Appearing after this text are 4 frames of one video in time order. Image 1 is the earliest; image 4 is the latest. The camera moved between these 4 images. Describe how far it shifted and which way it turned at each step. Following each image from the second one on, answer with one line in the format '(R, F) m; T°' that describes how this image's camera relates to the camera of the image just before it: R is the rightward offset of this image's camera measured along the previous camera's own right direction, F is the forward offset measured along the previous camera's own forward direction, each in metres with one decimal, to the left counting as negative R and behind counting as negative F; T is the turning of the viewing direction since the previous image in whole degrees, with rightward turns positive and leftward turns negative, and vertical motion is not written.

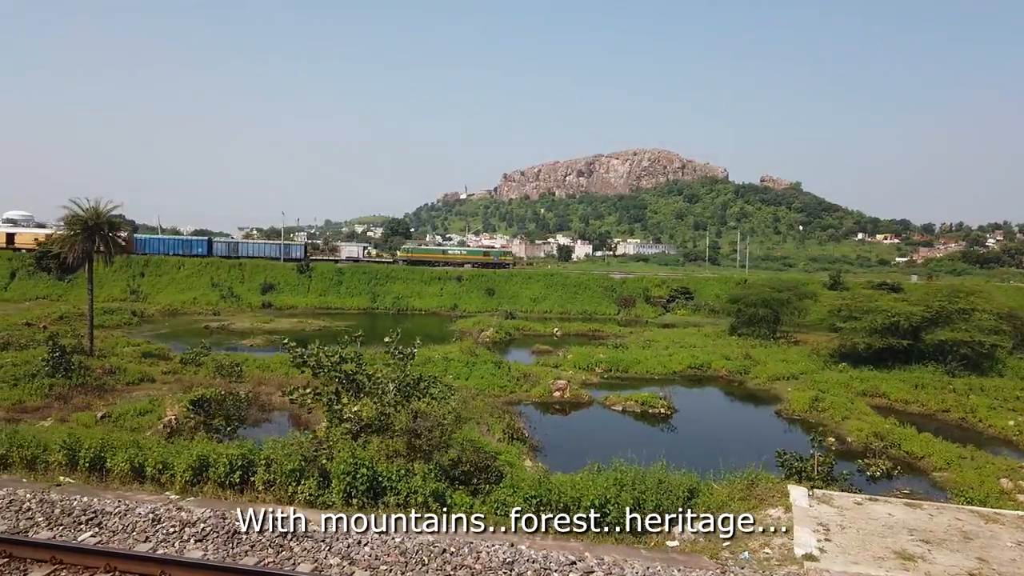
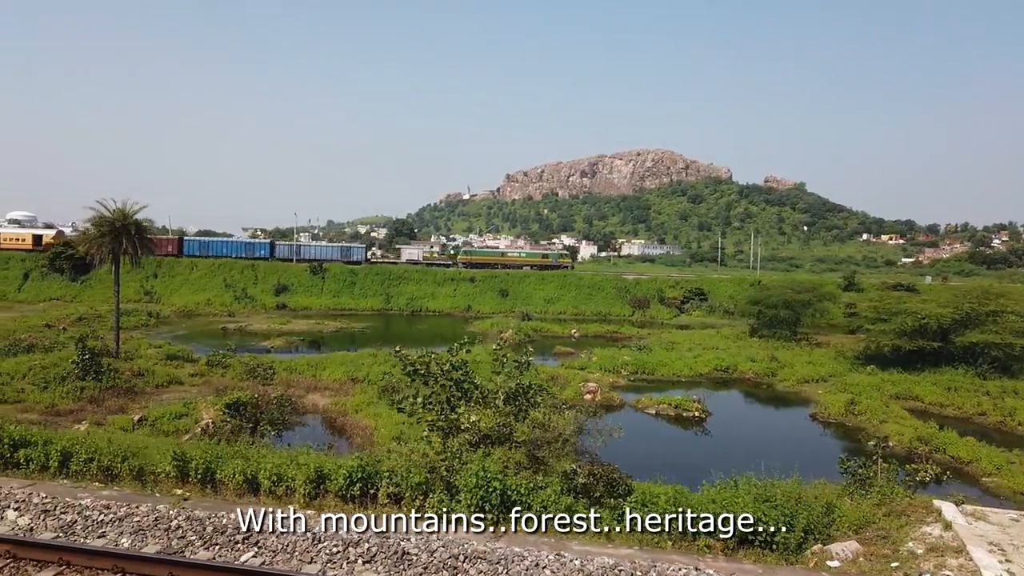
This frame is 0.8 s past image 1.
(-0.9, +0.2) m; 0°
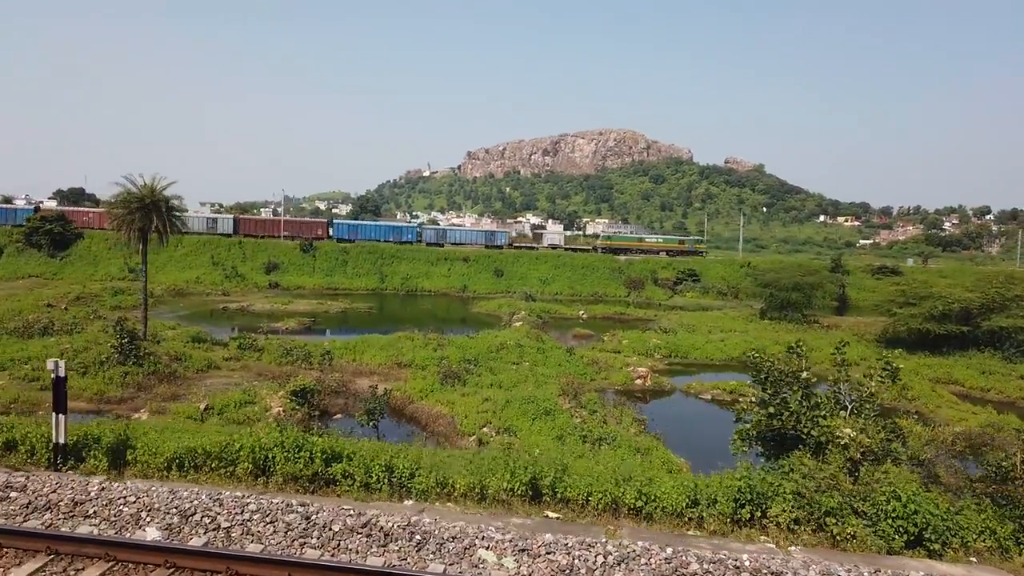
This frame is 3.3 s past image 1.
(-2.8, +0.5) m; +3°
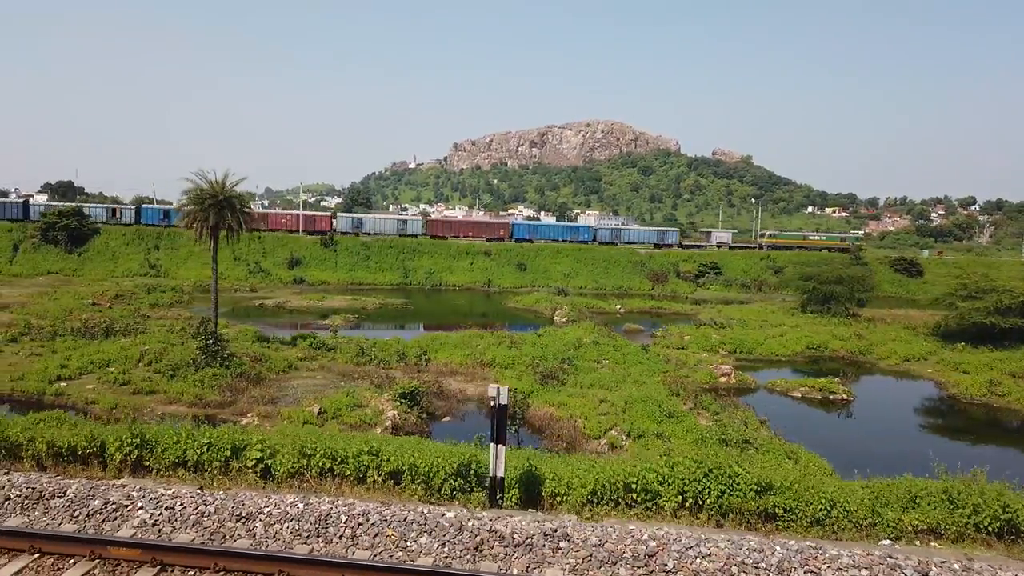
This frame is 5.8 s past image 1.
(-3.0, +0.4) m; 0°
